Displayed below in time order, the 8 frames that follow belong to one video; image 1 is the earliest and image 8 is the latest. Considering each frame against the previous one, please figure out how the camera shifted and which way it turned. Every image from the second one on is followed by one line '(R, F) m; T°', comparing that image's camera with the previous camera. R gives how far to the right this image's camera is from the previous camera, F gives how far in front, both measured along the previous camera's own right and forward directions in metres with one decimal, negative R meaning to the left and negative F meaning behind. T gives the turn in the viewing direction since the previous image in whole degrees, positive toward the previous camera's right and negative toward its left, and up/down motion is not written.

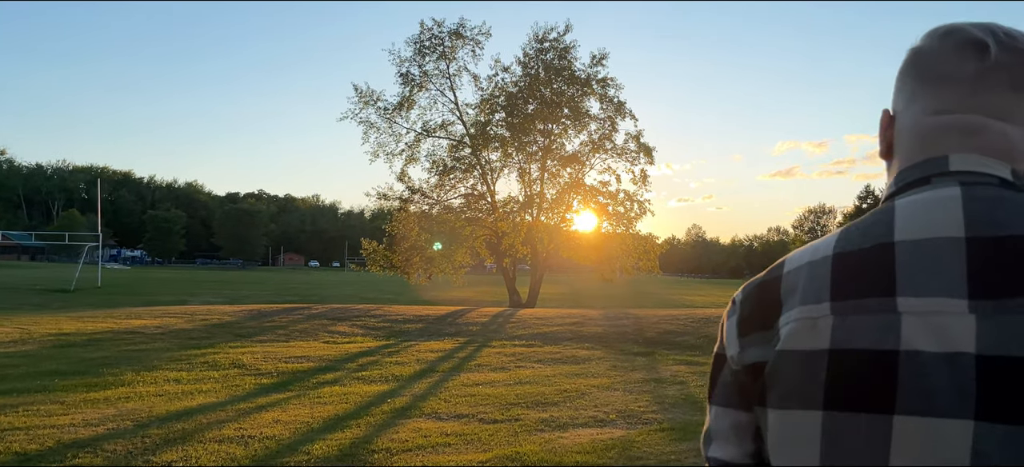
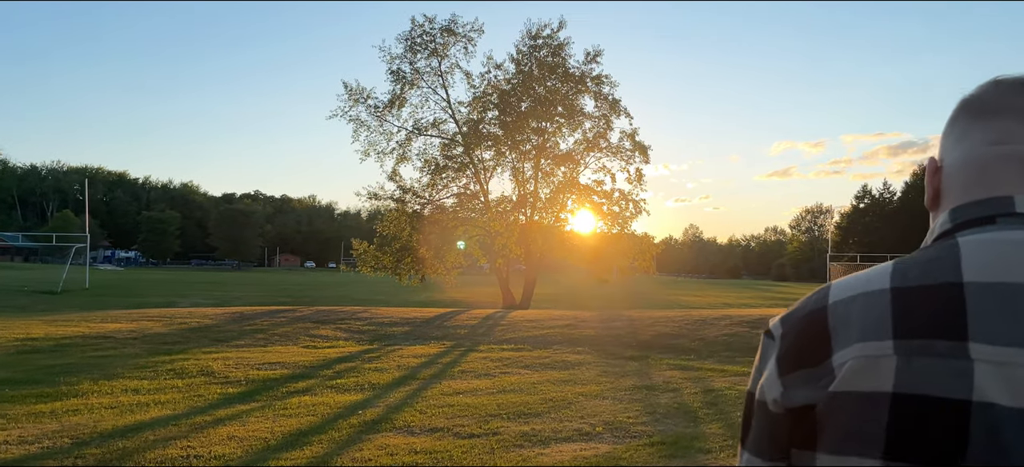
(+0.2, +0.6) m; 0°
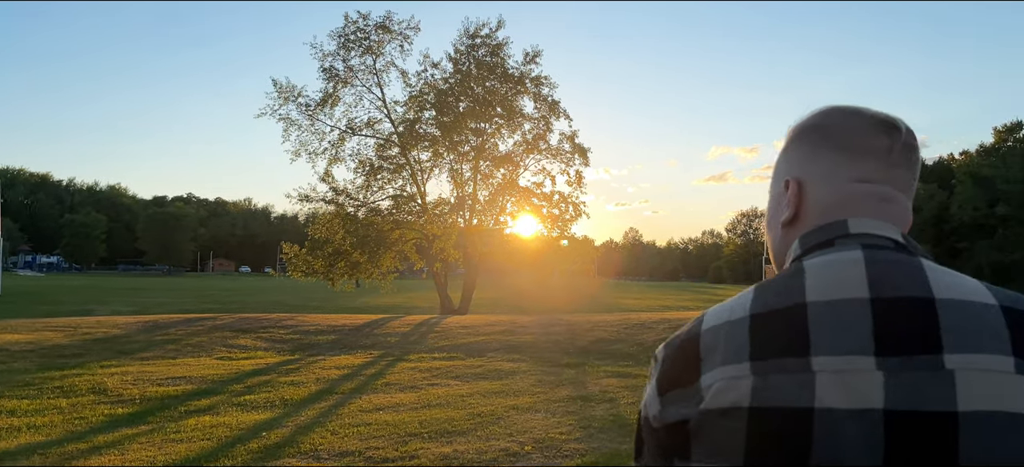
(+0.2, +0.6) m; +4°
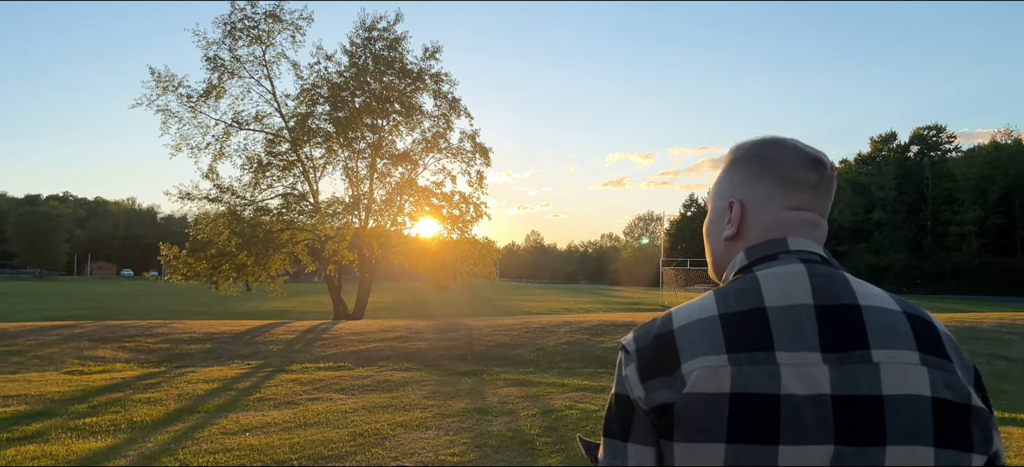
(+0.1, +0.7) m; +8°
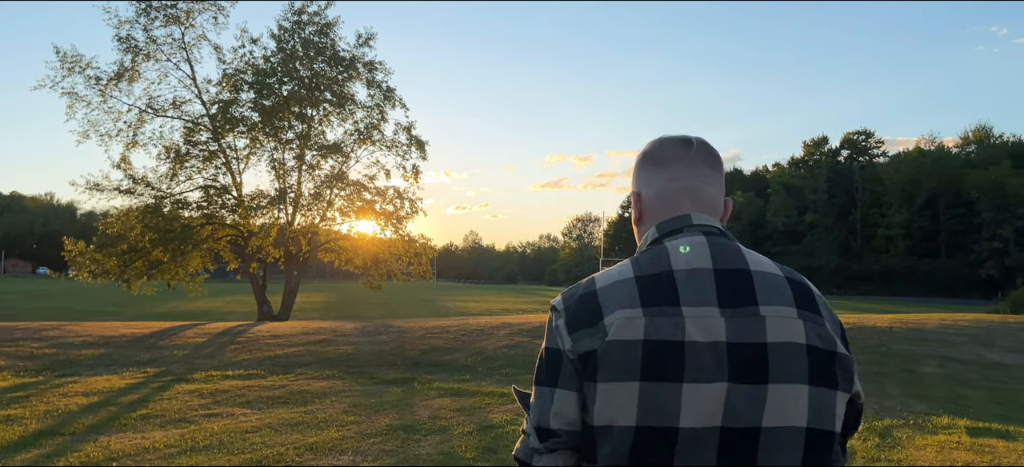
(0.0, +1.1) m; +5°
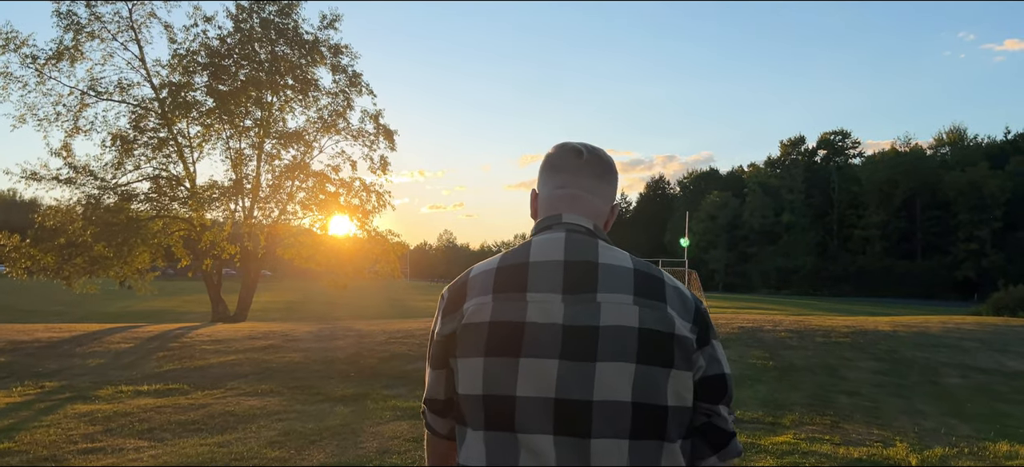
(0.0, +1.6) m; +2°
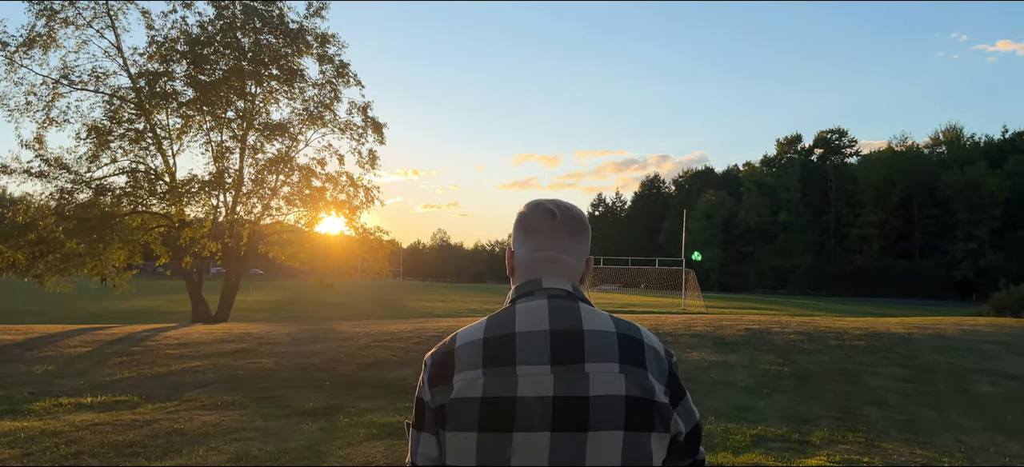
(0.0, +1.0) m; 0°
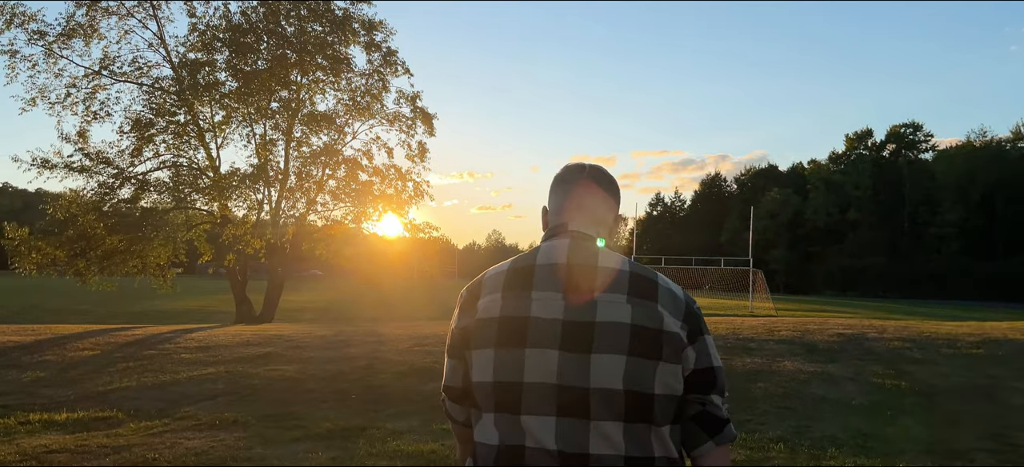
(-0.1, +1.6) m; -4°
